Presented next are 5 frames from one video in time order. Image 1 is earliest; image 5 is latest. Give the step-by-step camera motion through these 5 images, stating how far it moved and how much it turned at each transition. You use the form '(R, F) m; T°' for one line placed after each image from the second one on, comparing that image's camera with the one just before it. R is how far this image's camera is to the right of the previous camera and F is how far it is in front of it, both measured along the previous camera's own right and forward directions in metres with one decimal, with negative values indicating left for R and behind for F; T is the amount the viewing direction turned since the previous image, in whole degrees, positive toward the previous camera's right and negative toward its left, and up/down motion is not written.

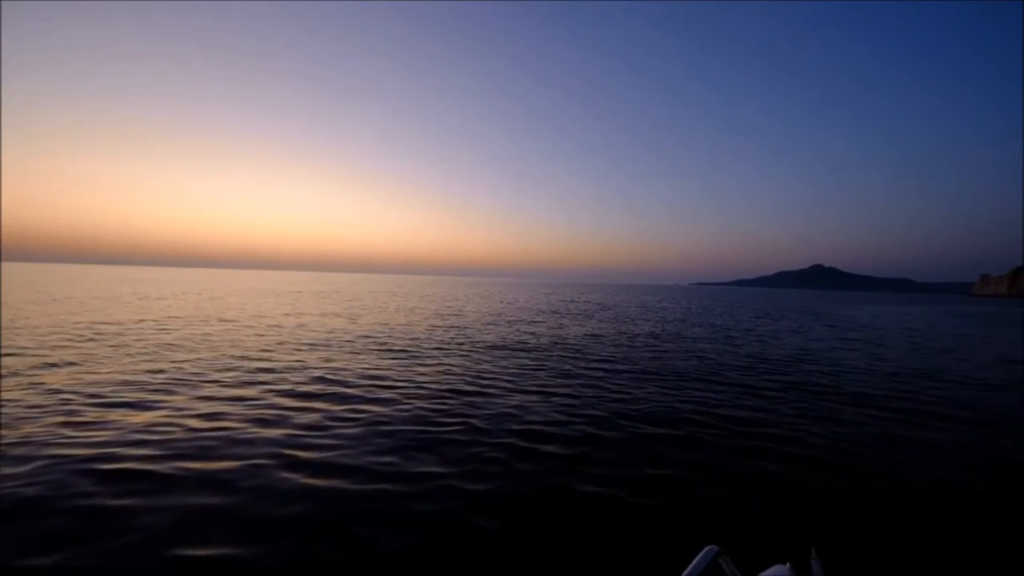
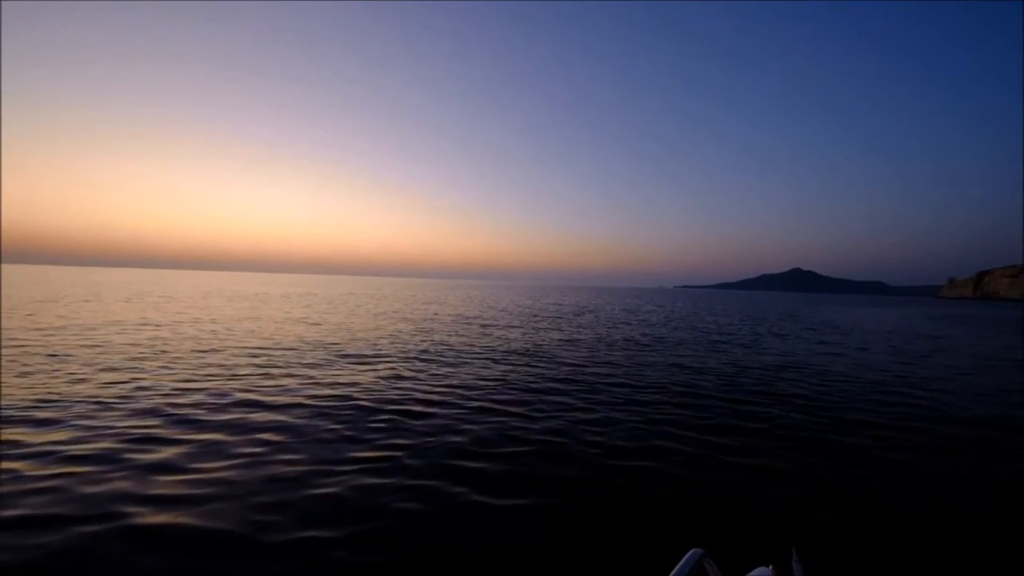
(+0.3, +0.6) m; +2°
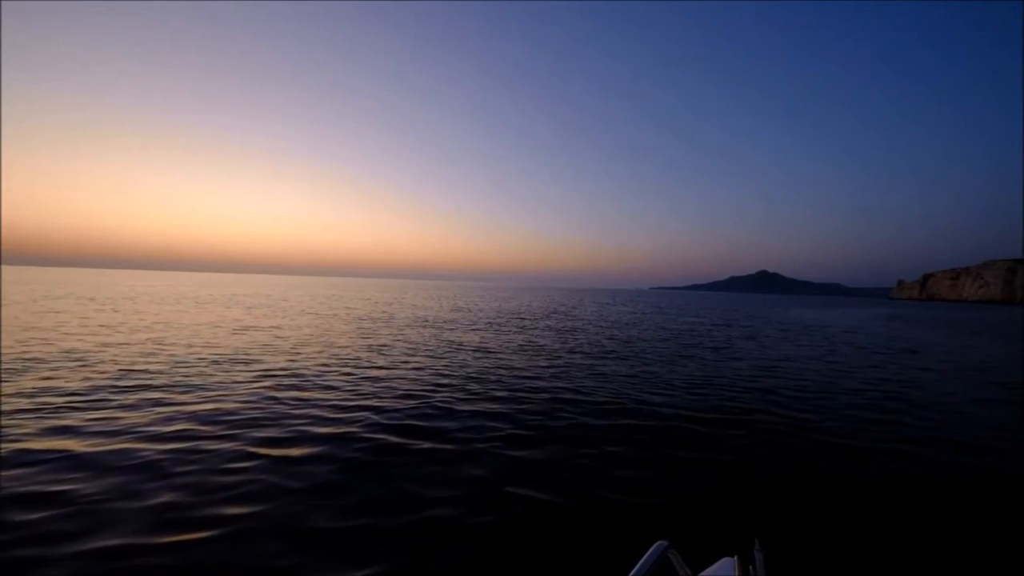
(+0.4, +0.8) m; +3°
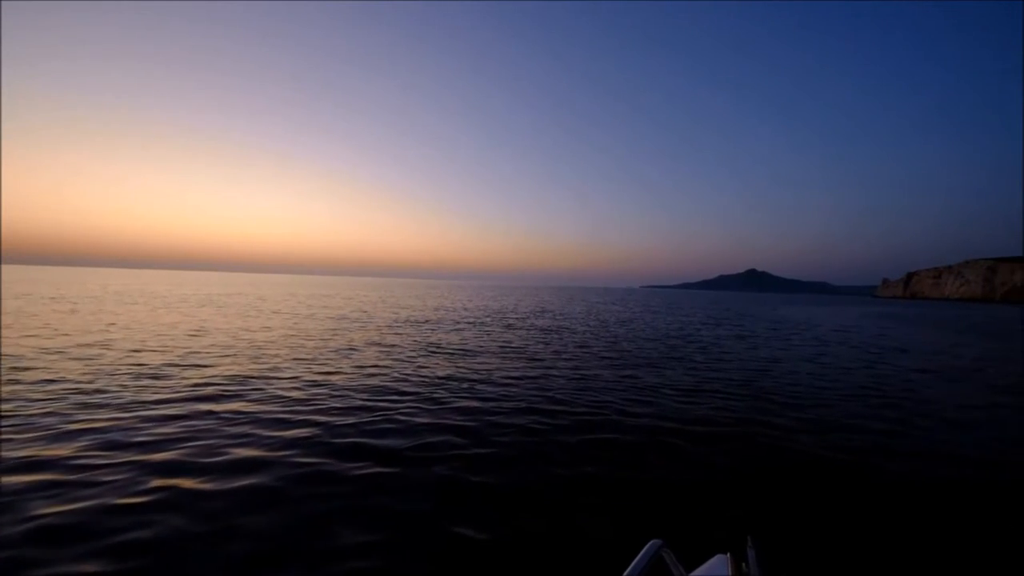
(+0.2, +0.4) m; +1°
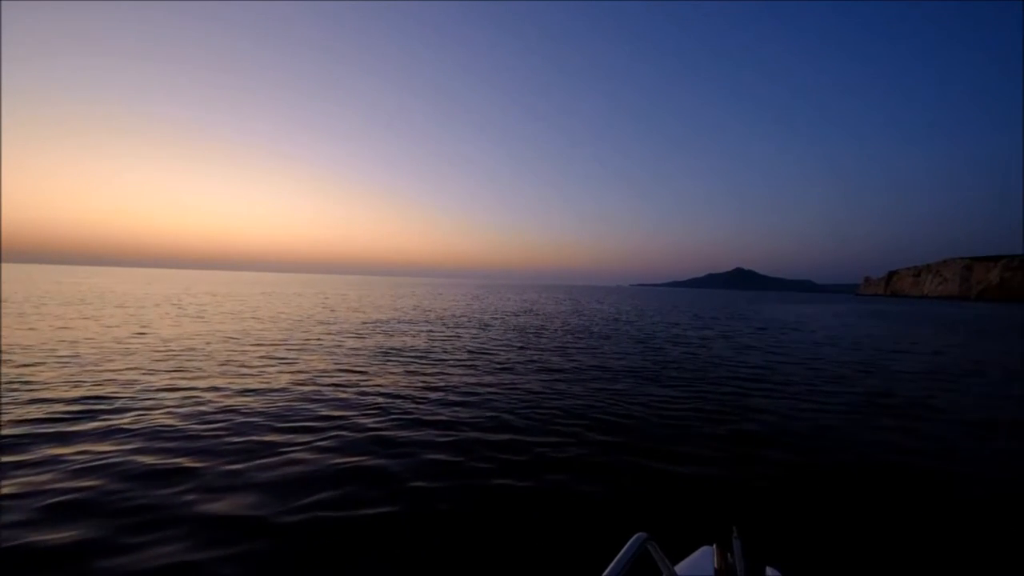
(+0.3, +0.6) m; +1°
